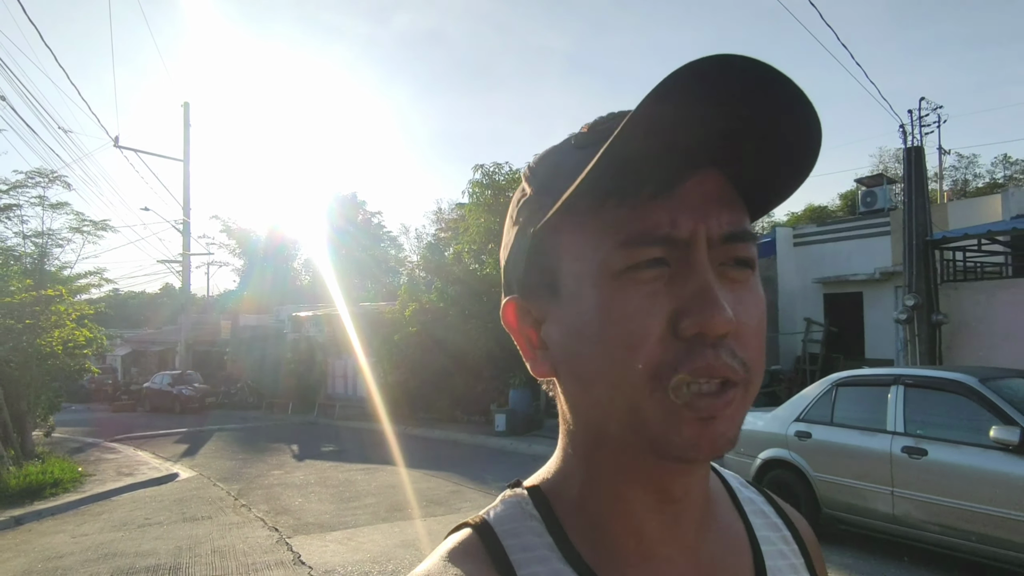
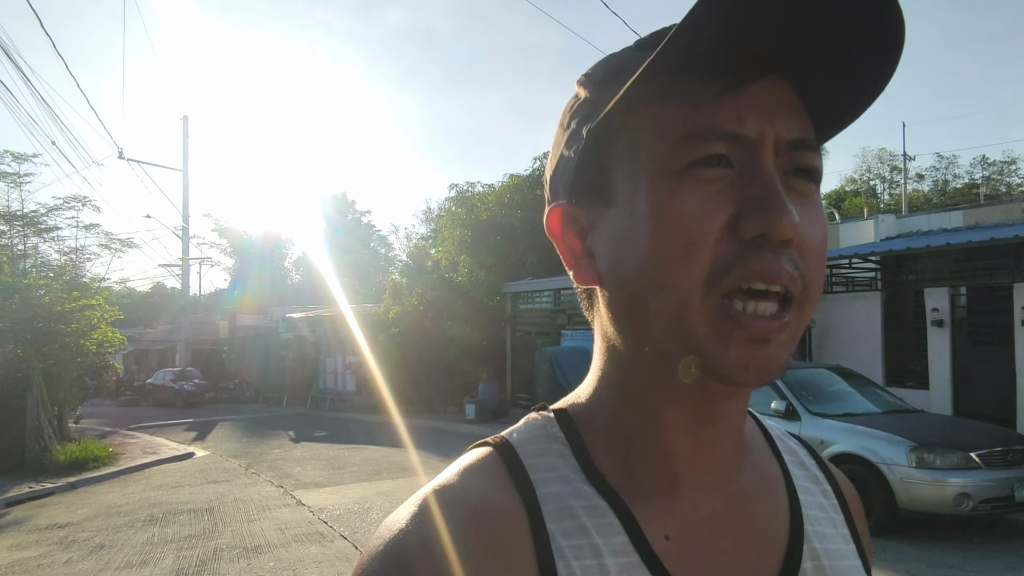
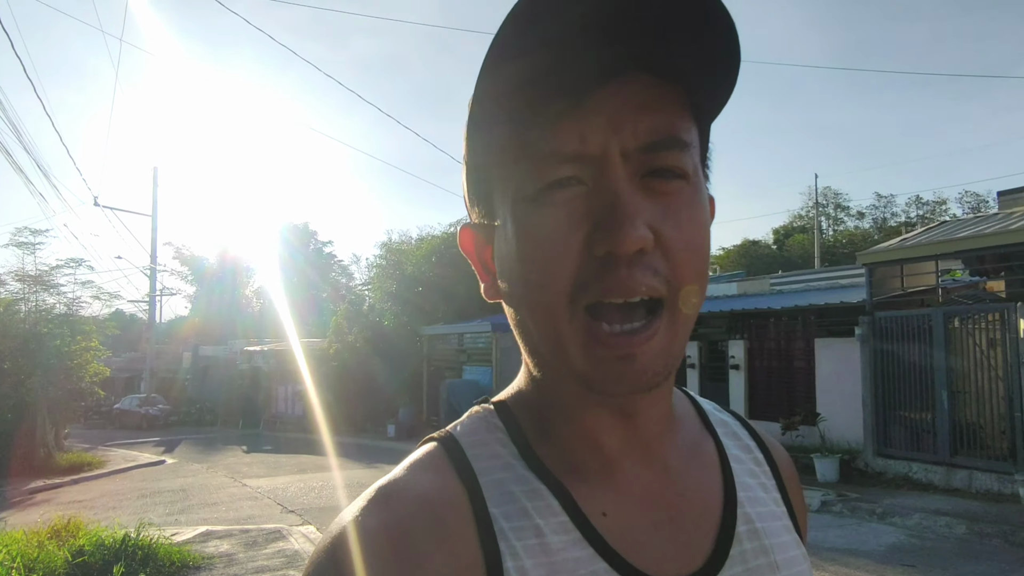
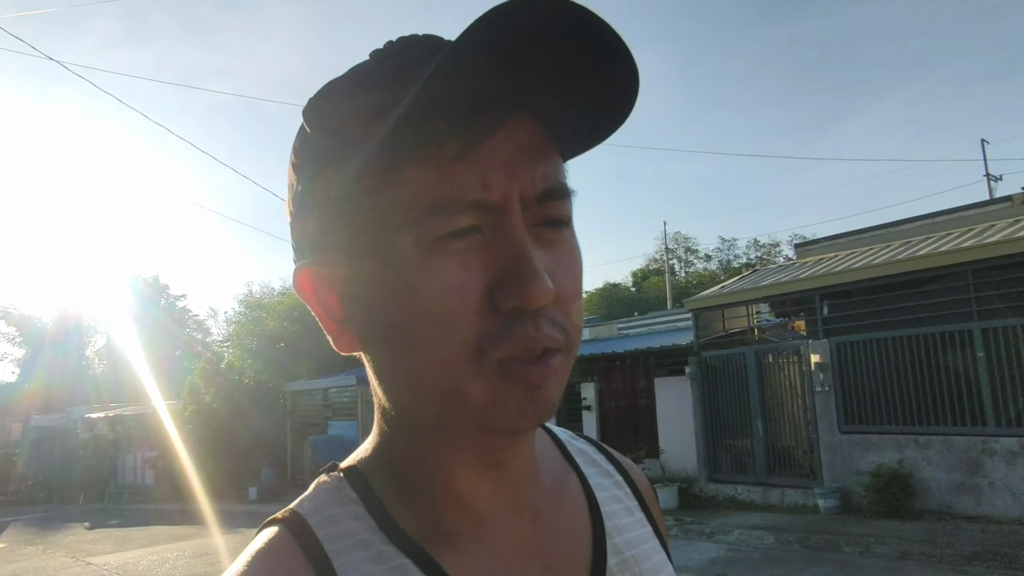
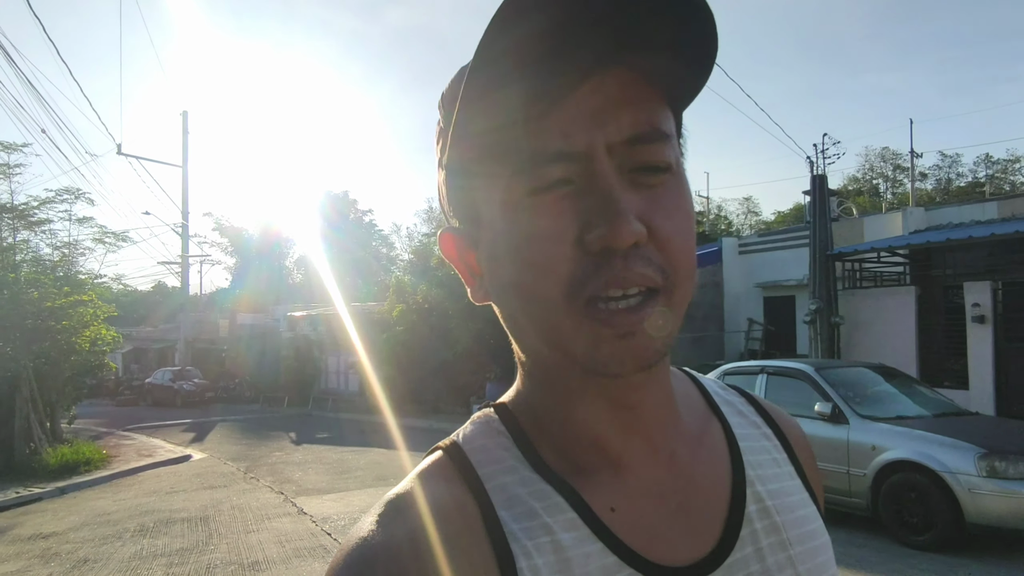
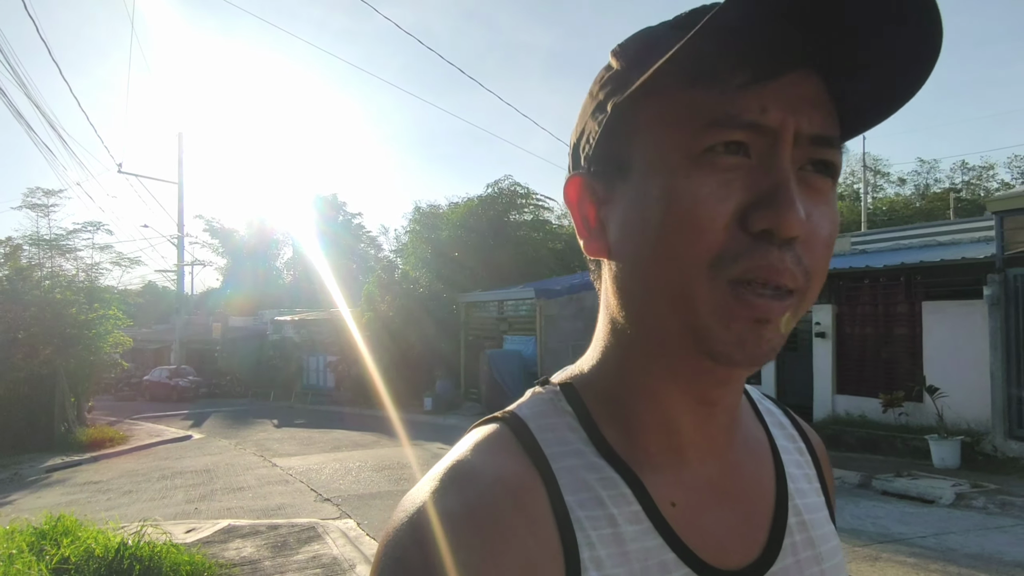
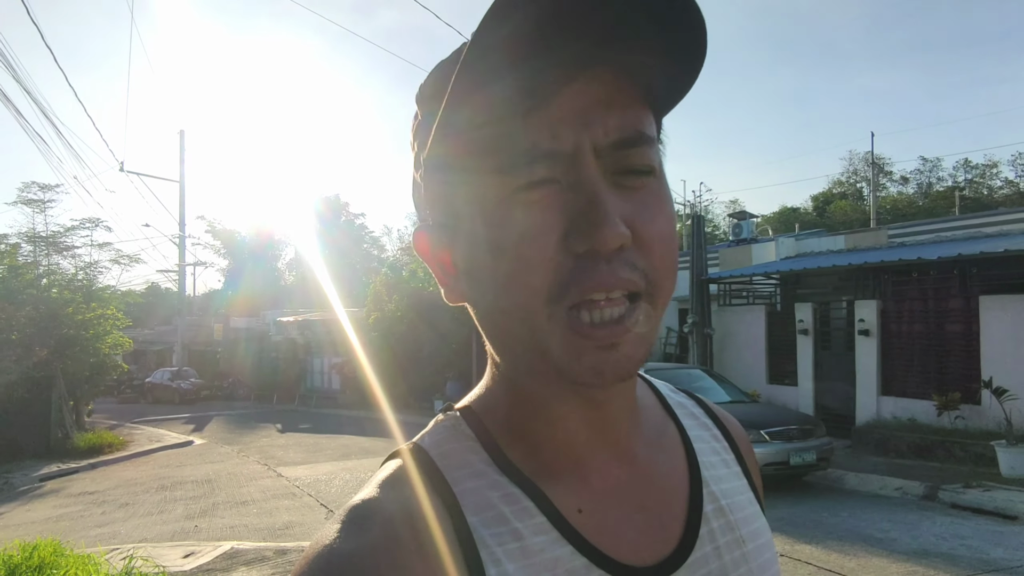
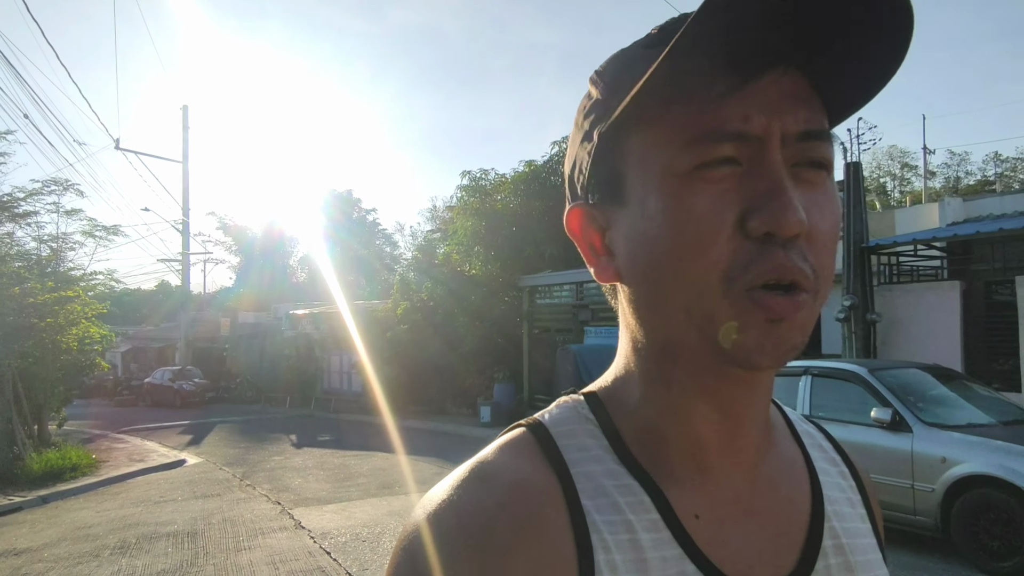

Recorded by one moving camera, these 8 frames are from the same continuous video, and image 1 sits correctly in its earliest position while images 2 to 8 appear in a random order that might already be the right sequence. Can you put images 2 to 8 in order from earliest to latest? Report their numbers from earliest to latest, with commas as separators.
8, 5, 2, 7, 6, 3, 4
